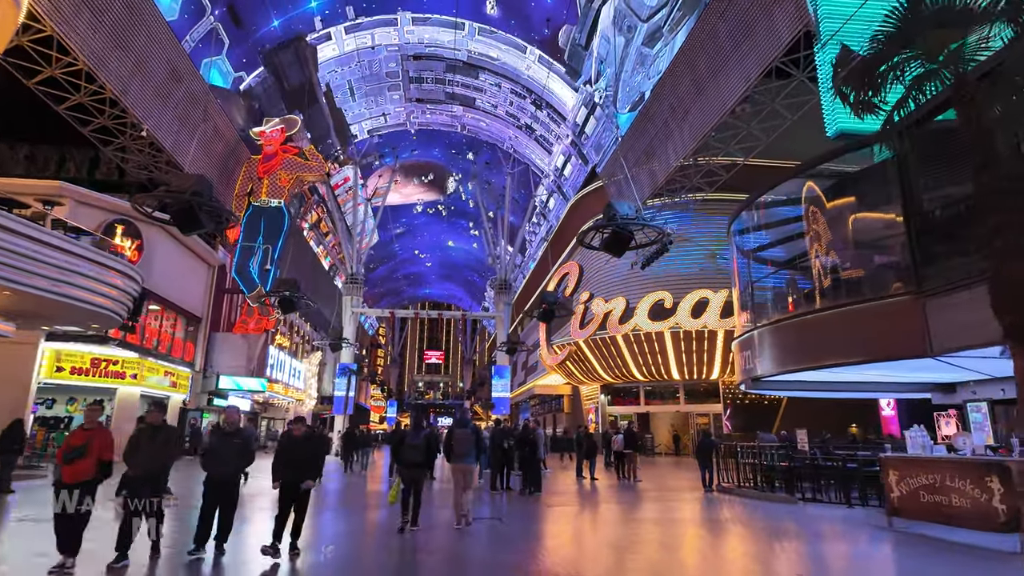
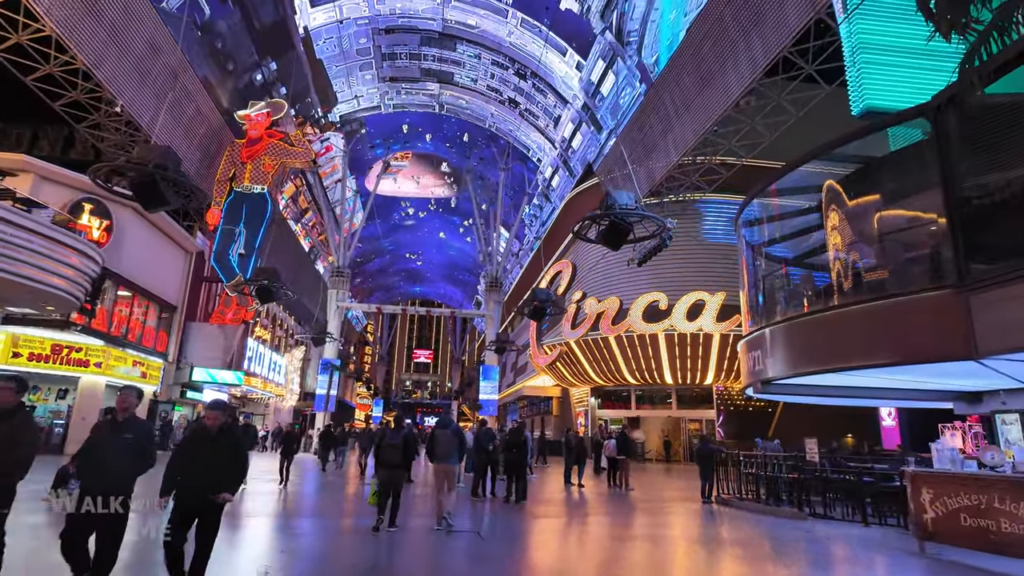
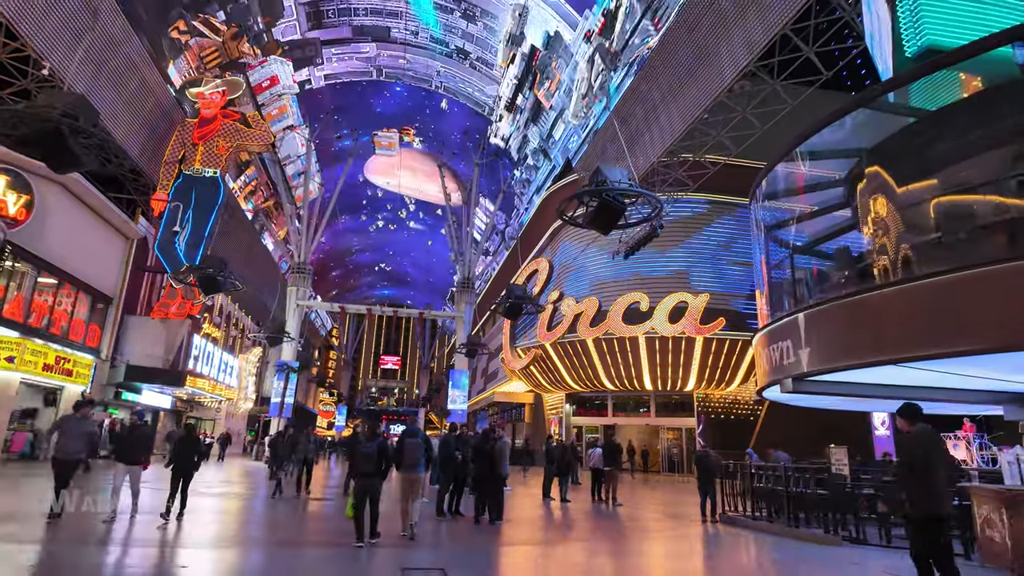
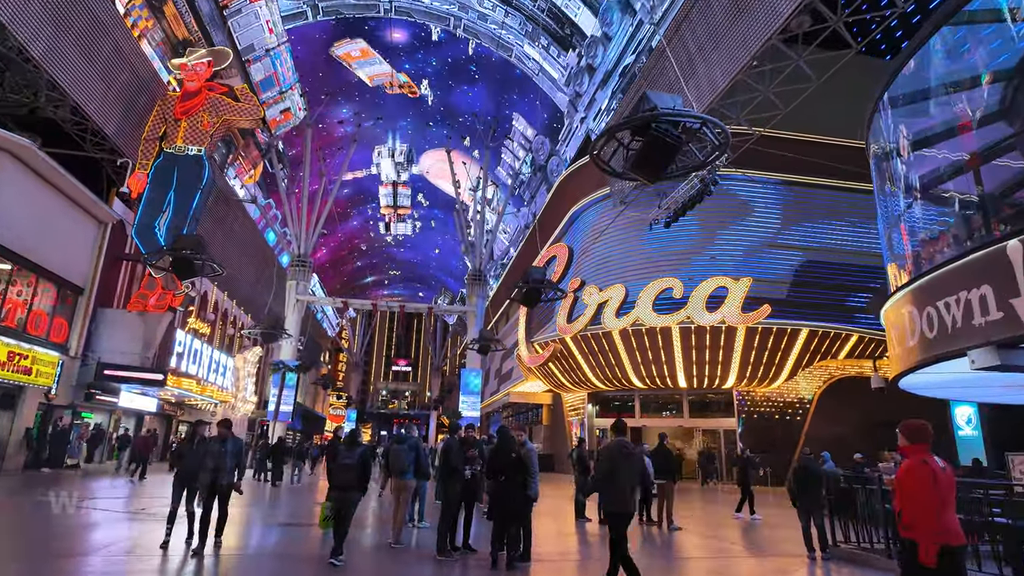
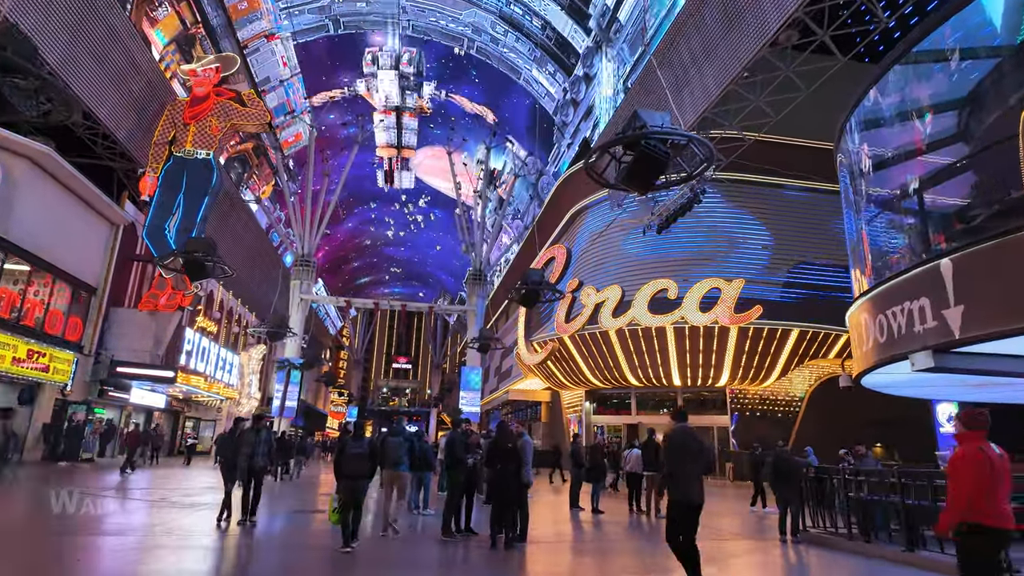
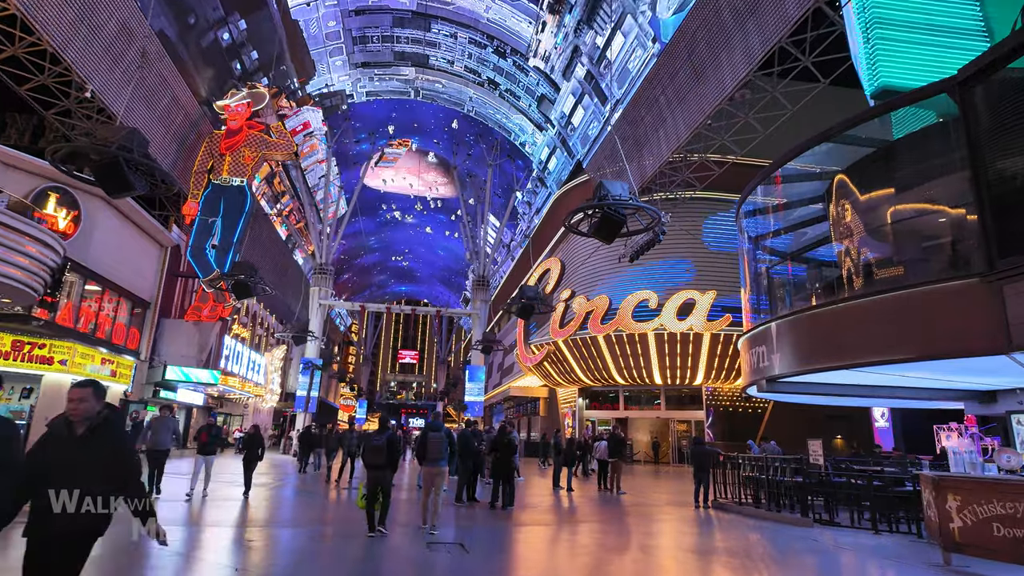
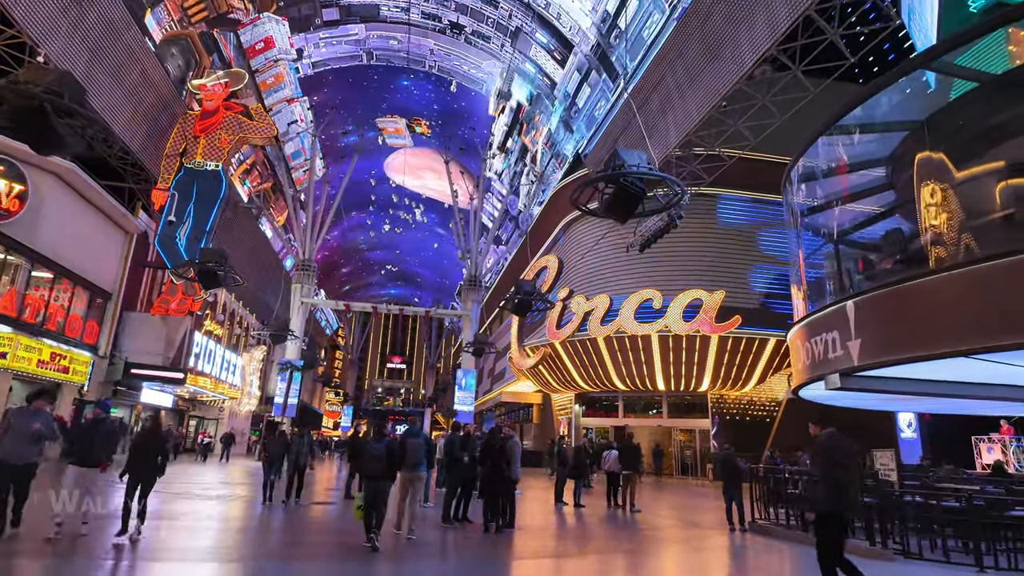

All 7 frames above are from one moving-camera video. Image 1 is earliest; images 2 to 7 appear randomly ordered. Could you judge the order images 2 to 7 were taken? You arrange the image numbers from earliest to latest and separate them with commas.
2, 6, 3, 7, 5, 4
